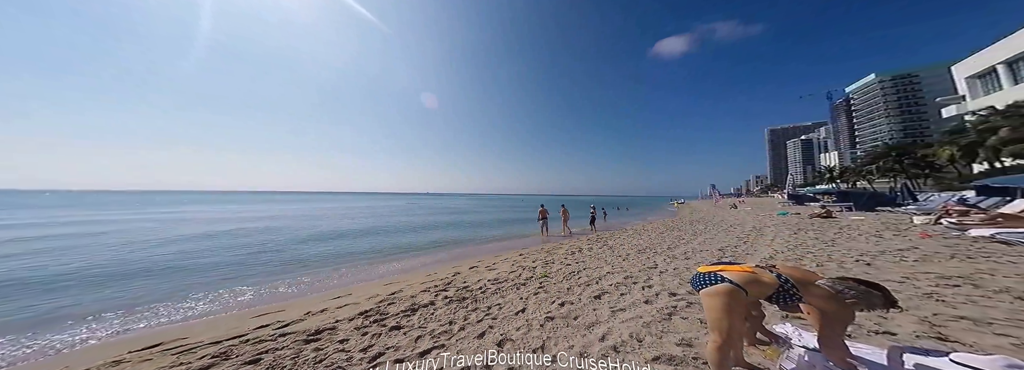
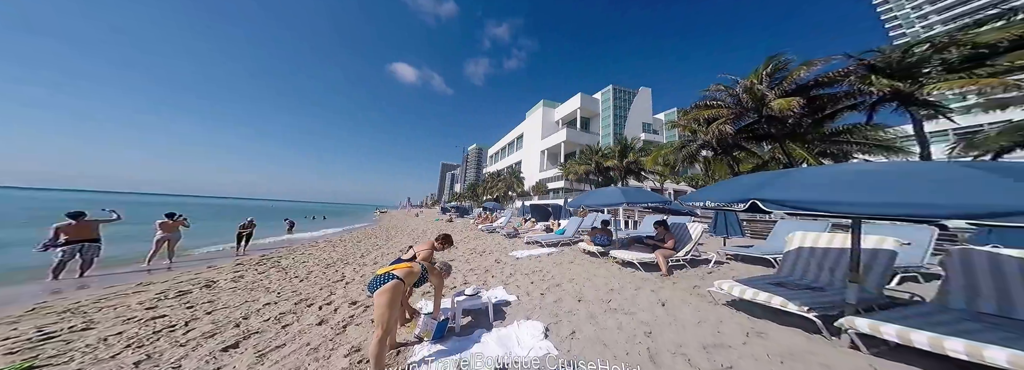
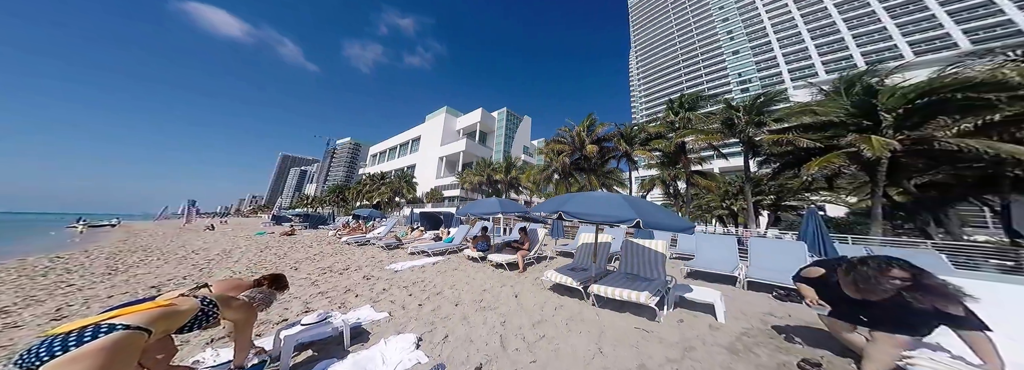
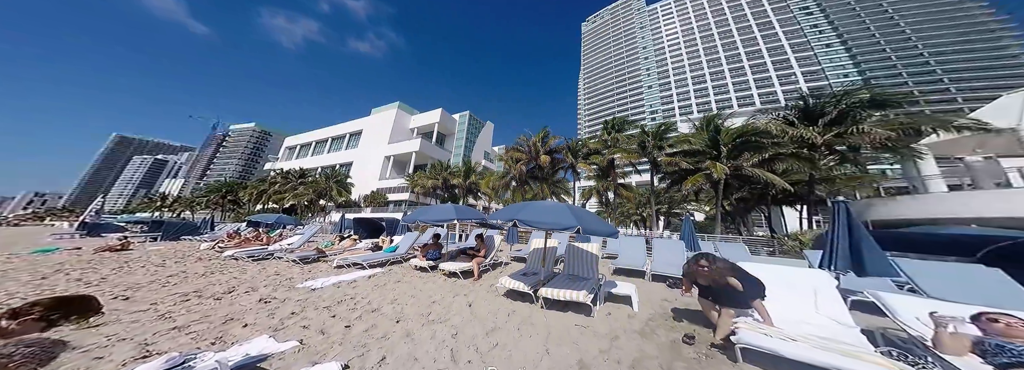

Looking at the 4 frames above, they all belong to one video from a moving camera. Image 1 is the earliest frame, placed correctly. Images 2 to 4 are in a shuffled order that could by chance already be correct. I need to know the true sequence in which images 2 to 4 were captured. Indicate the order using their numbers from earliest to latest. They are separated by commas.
2, 3, 4
